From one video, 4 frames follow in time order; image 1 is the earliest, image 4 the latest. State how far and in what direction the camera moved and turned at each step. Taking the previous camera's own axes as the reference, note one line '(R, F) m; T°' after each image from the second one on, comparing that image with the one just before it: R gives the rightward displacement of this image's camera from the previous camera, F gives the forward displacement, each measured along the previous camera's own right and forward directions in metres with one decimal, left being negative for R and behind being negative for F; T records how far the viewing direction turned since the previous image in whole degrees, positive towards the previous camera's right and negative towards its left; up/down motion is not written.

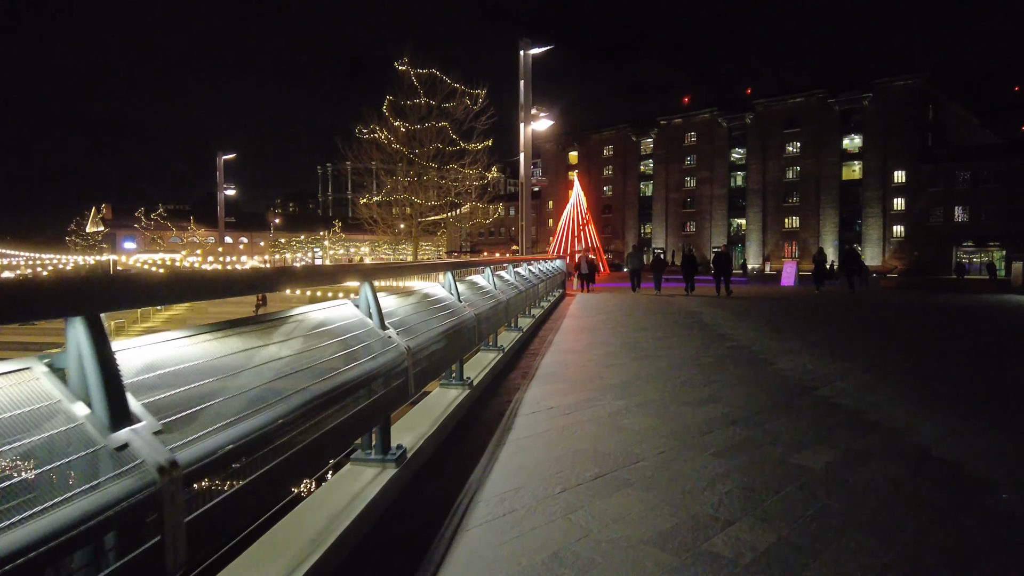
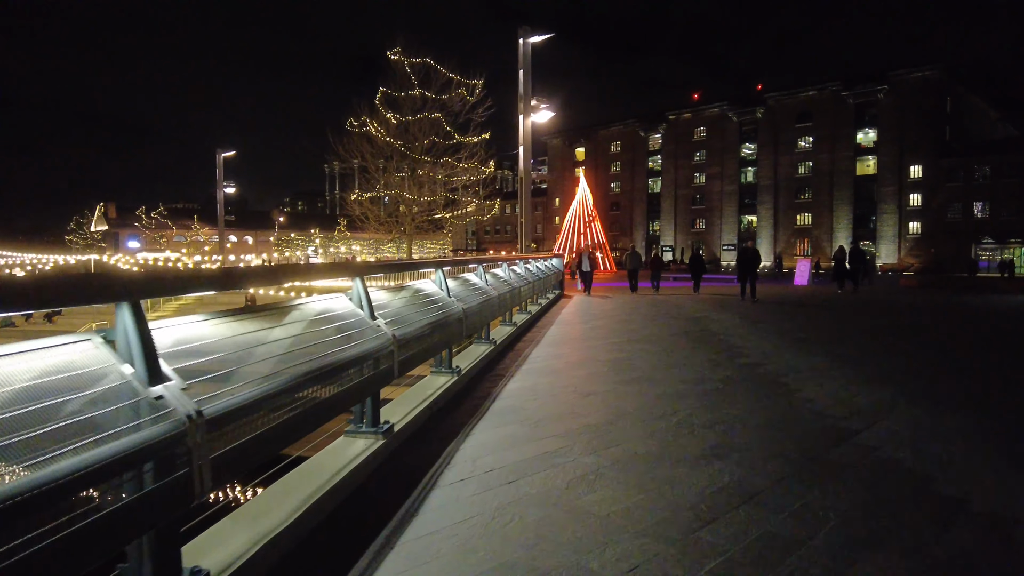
(+0.5, +1.6) m; -1°
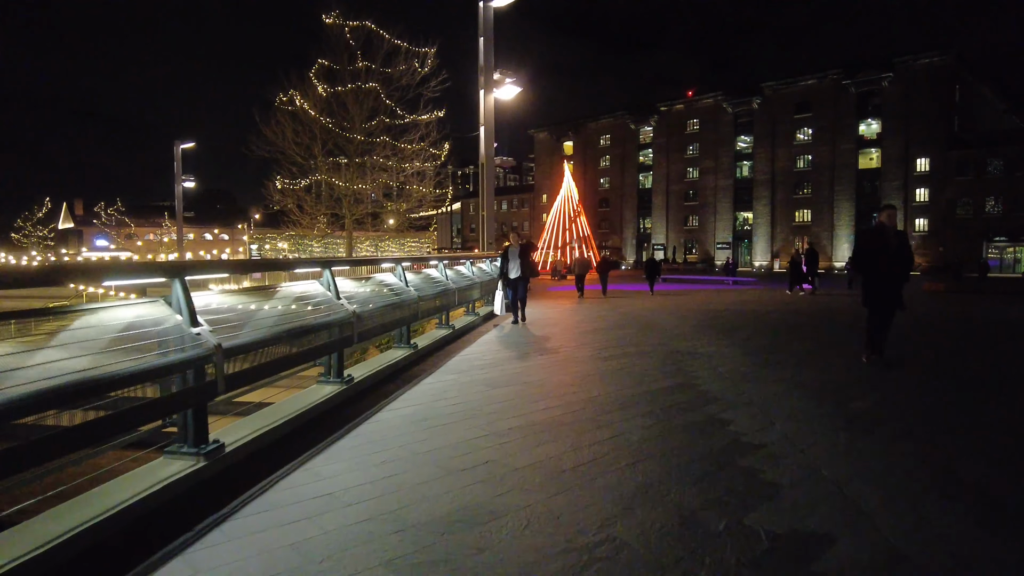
(+1.5, +4.8) m; 0°
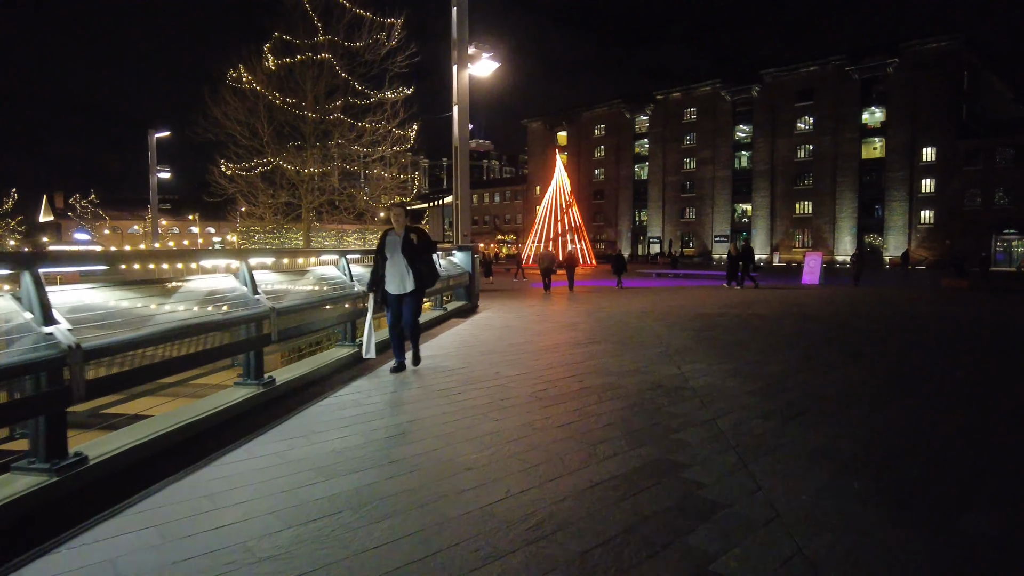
(+0.8, +2.6) m; 0°
